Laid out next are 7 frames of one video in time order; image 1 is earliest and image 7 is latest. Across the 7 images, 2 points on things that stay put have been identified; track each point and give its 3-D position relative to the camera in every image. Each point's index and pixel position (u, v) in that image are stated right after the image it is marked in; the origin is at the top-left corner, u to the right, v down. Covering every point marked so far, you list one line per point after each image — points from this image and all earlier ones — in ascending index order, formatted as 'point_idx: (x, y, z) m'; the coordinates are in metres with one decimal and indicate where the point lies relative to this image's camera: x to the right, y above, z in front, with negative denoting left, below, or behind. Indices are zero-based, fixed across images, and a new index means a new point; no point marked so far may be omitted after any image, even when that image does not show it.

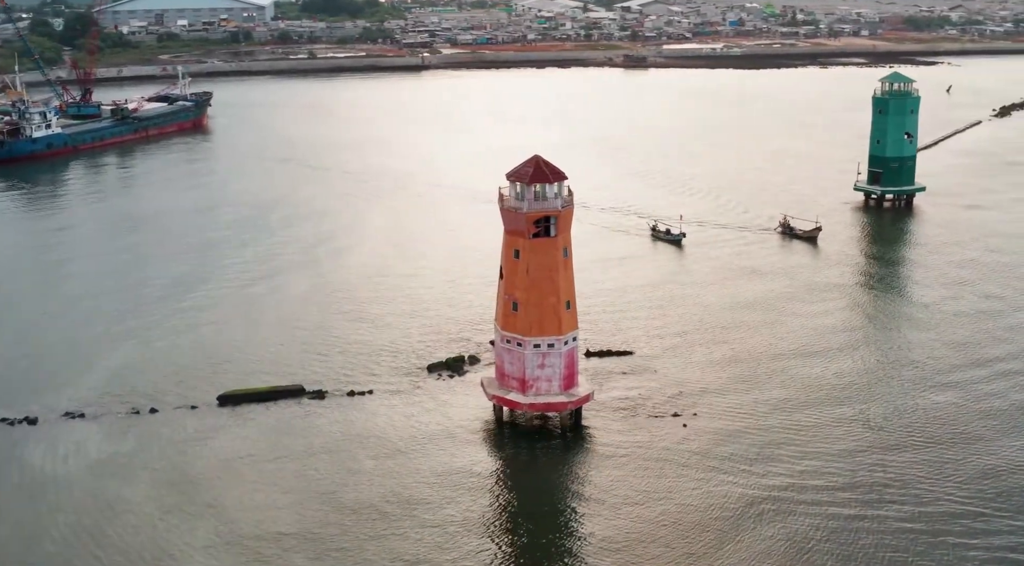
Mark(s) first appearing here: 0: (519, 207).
0: (+0.1, +0.9, +11.4) m
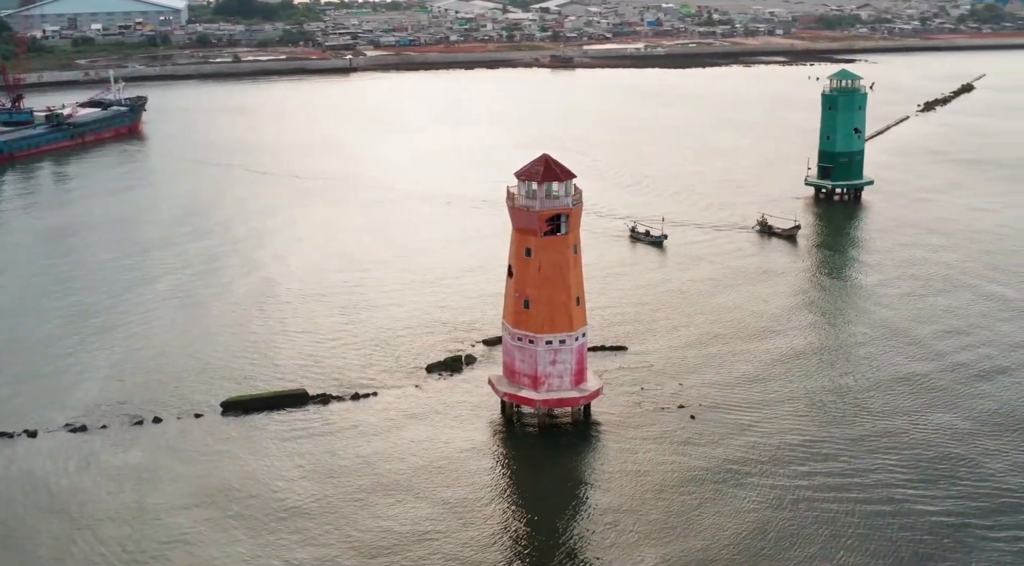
0: (+0.2, +0.9, +11.5) m
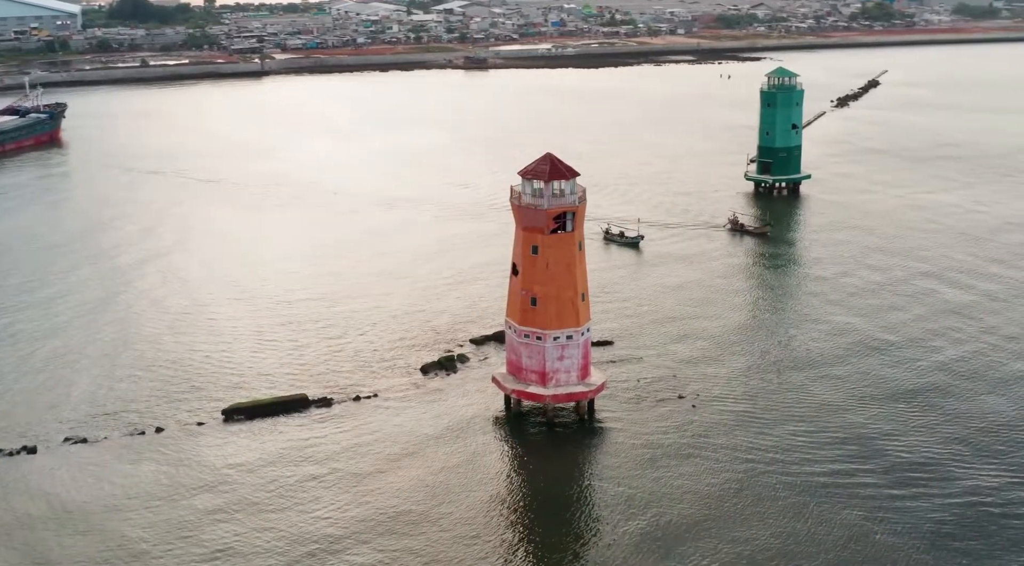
0: (+0.3, +1.0, +11.6) m
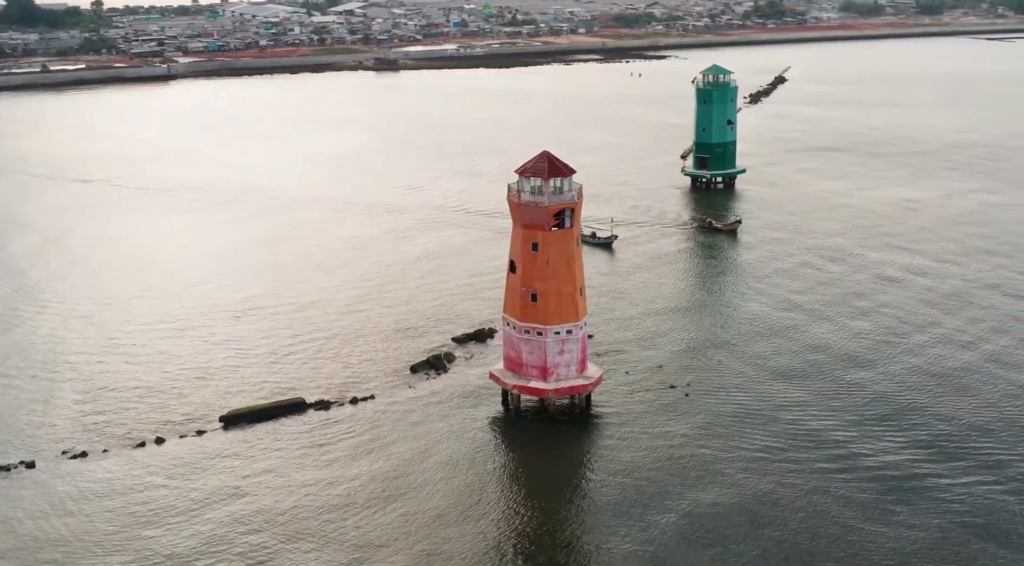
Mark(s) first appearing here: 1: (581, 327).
0: (+0.3, +1.0, +11.8) m
1: (+0.9, -0.6, +12.4) m
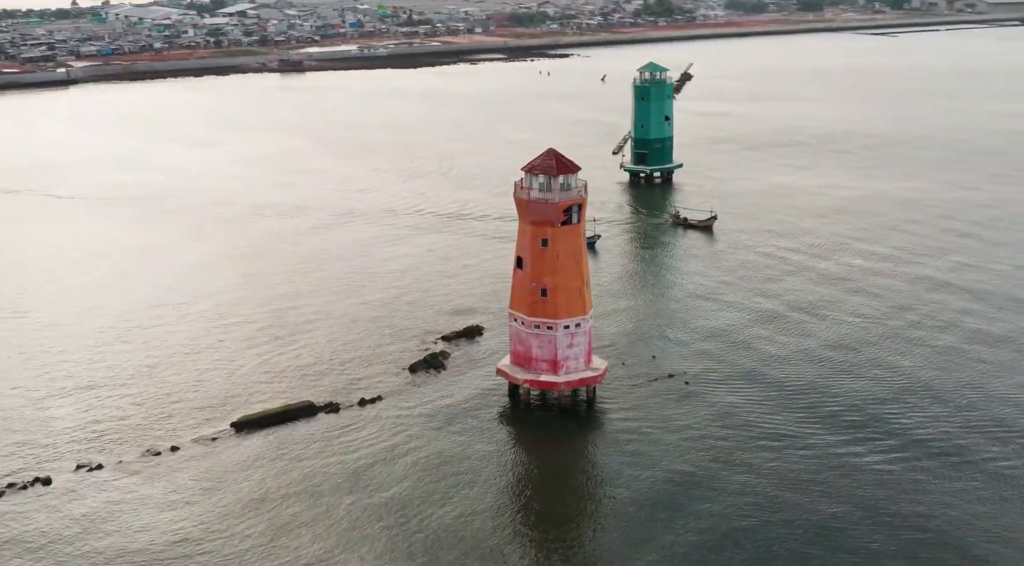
0: (+0.4, +1.1, +12.0) m
1: (+1.0, -0.5, +12.7) m
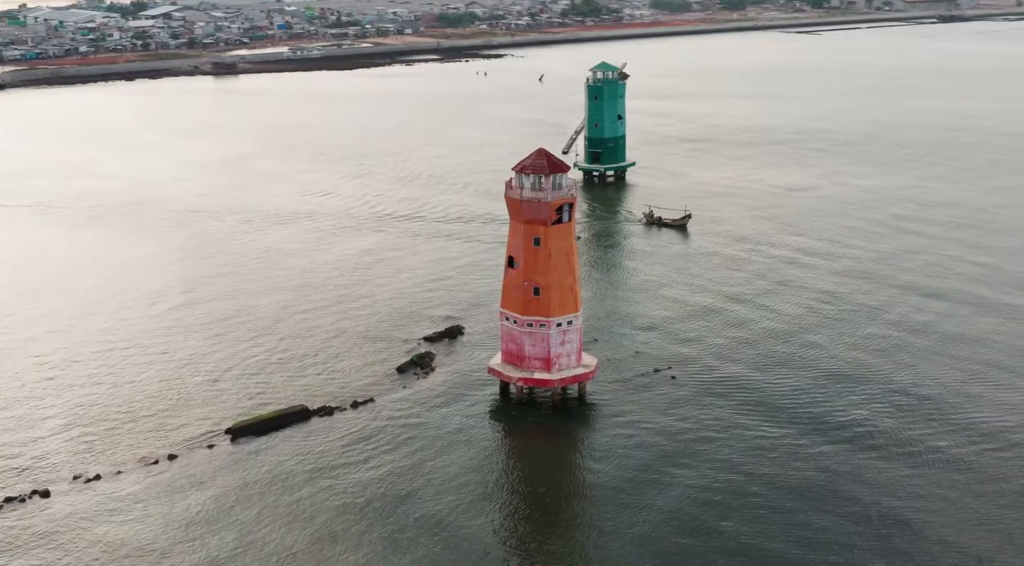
0: (+0.3, +1.1, +12.2) m
1: (+0.9, -0.5, +12.9) m
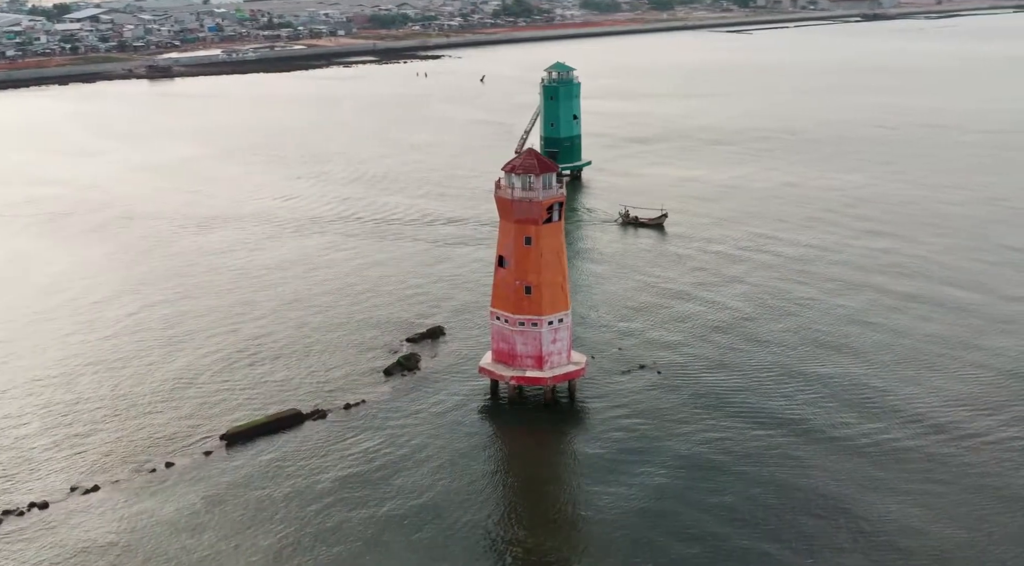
0: (+0.2, +1.1, +12.3) m
1: (+0.8, -0.4, +13.0) m
